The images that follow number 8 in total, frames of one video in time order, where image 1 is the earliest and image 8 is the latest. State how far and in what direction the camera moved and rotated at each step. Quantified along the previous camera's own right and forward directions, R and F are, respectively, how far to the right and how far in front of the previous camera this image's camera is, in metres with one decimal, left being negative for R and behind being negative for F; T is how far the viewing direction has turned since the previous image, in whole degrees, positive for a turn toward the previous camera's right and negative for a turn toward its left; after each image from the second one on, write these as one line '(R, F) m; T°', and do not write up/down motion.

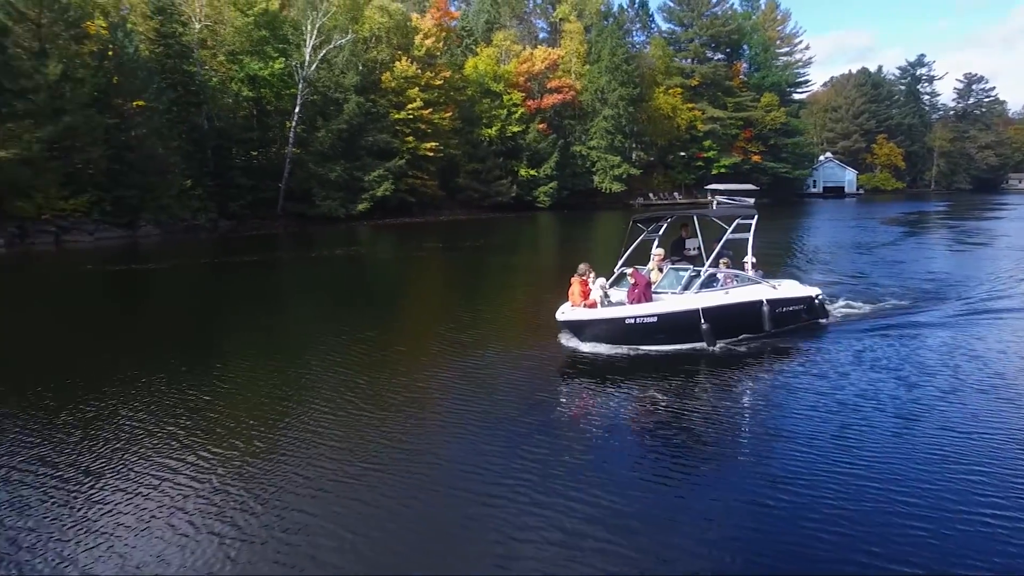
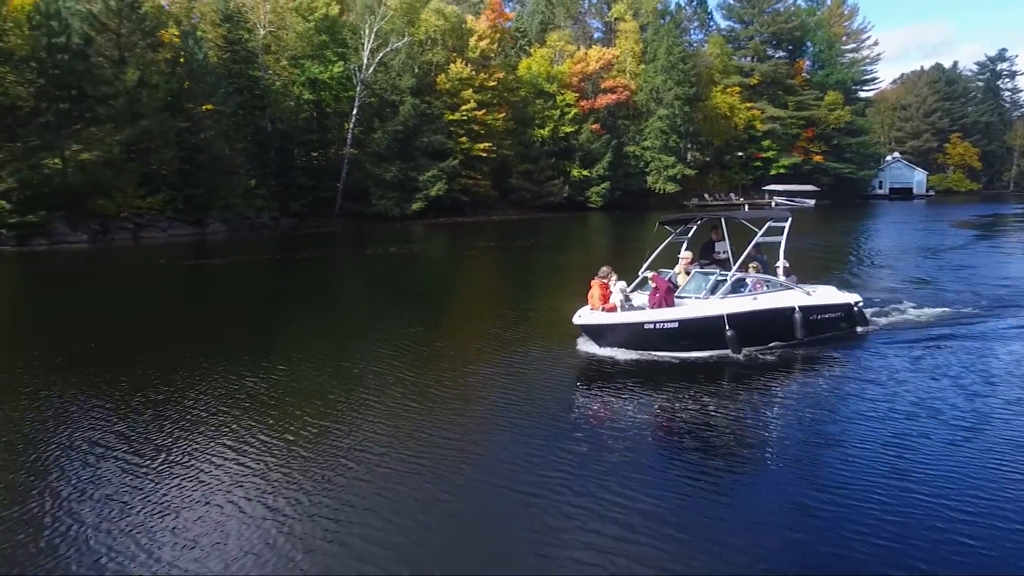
(+0.1, -0.3) m; -4°
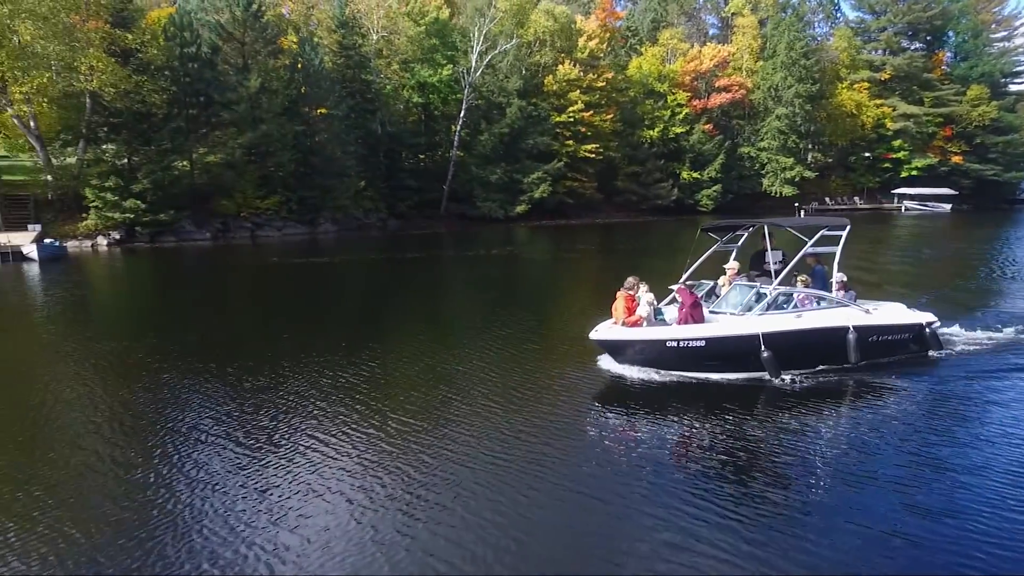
(+0.2, +0.4) m; -9°
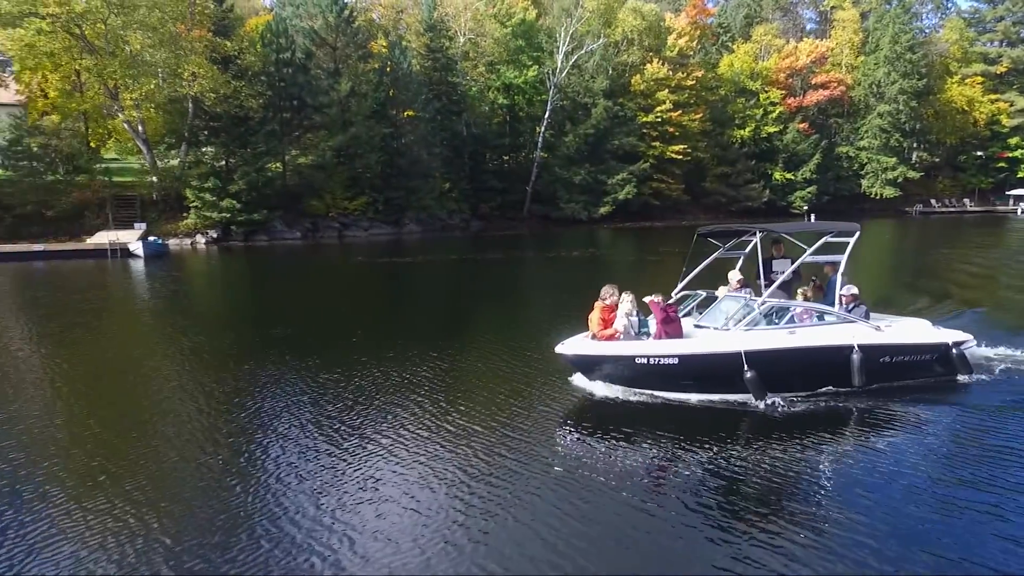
(0.0, +0.2) m; -7°
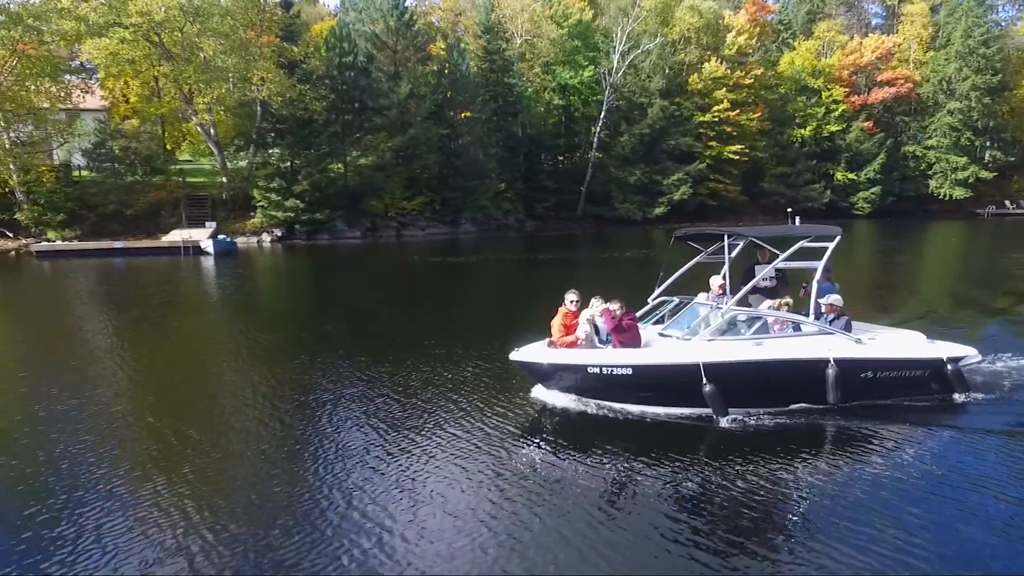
(-0.1, -0.2) m; -4°
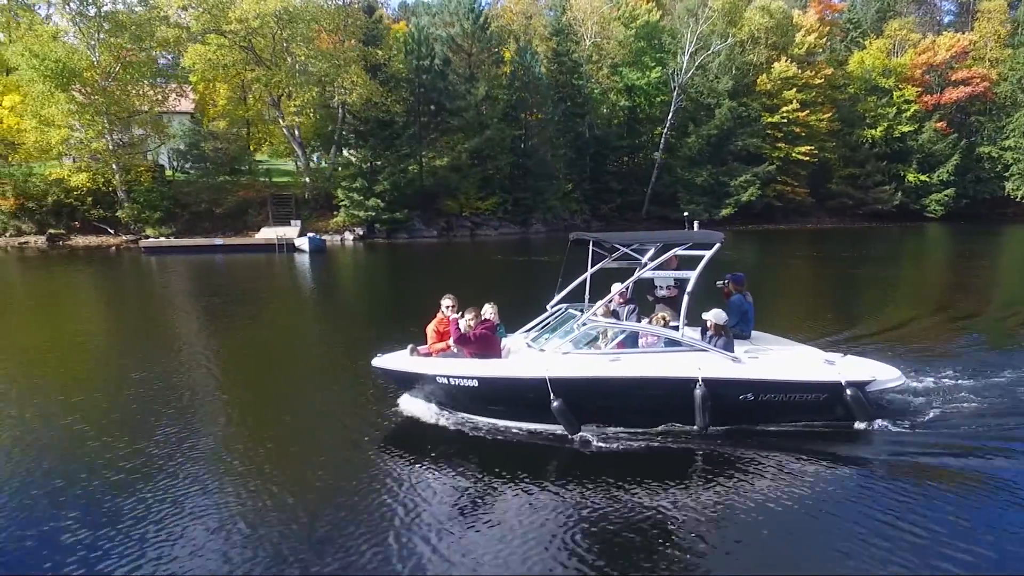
(-0.9, -0.3) m; -4°
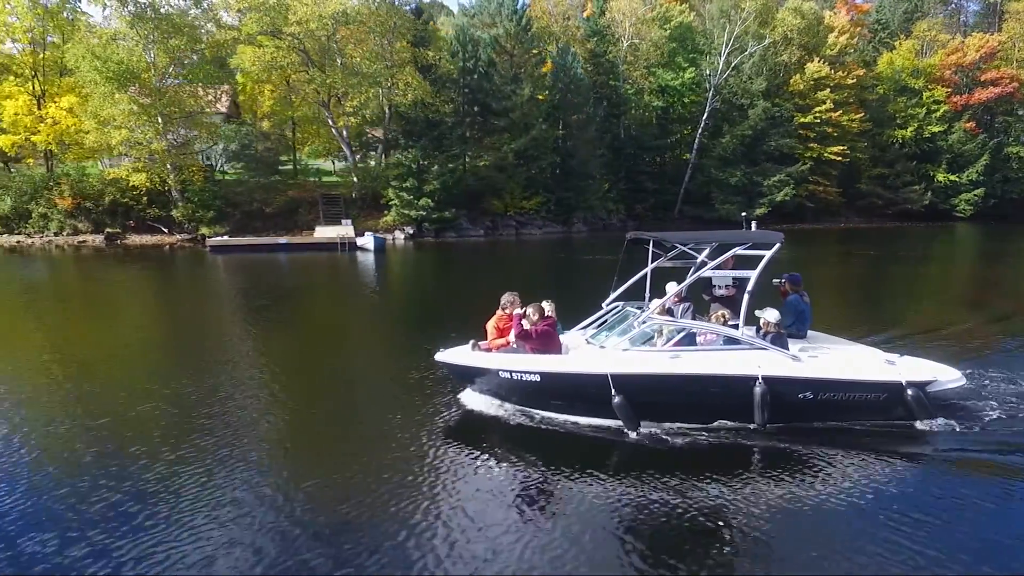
(-1.3, -0.2) m; -1°
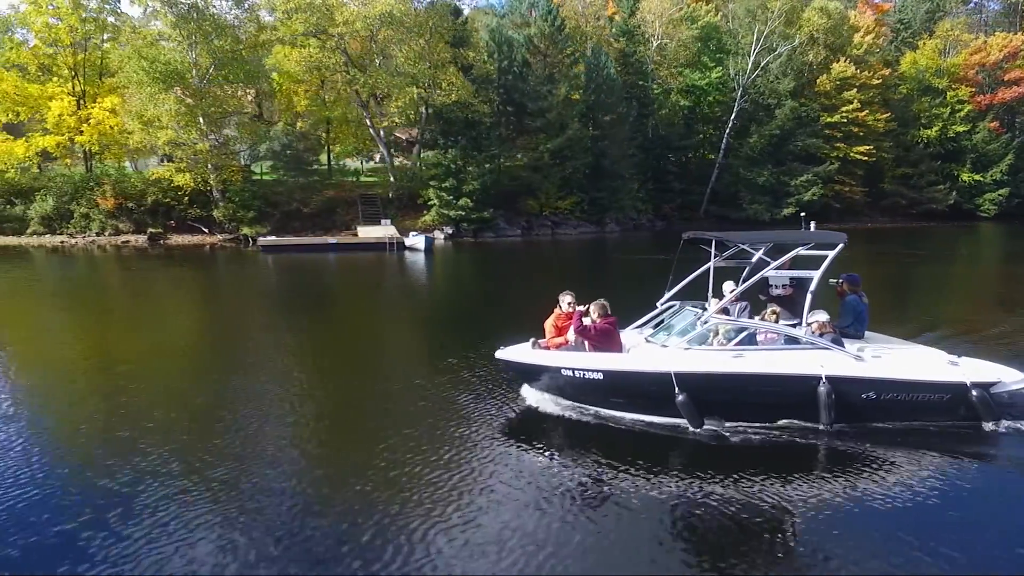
(-1.1, 0.0) m; 0°
